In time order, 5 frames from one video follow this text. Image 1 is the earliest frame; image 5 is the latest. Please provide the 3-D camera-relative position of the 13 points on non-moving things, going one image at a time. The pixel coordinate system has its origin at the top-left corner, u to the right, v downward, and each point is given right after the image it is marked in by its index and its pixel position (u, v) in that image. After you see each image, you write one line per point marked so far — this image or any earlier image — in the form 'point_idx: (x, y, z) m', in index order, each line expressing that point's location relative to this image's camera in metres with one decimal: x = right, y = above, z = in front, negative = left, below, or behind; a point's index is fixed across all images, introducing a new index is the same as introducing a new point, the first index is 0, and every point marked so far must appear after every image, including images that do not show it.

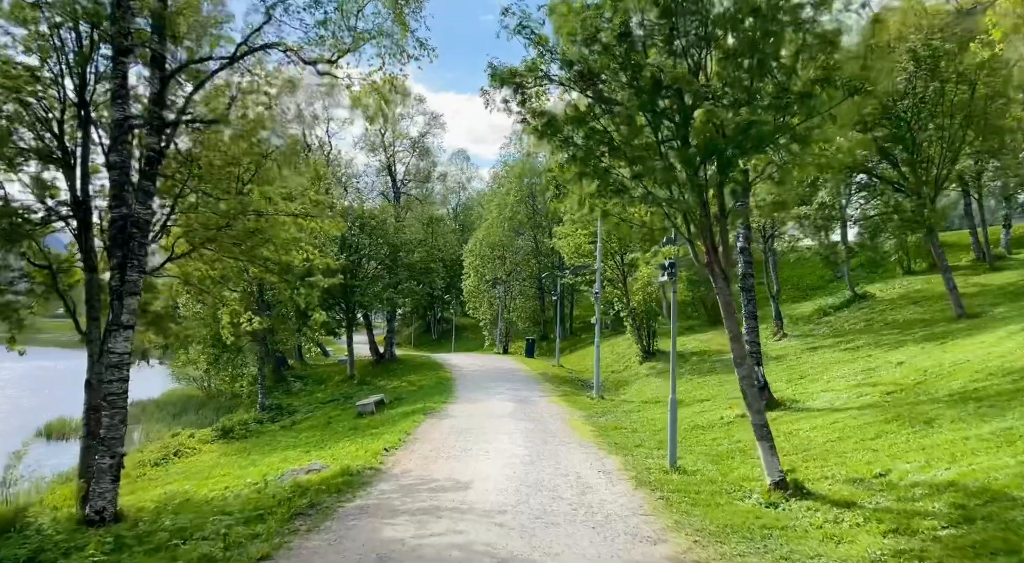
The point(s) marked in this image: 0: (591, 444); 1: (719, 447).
0: (+1.6, -3.3, +14.7) m
1: (+3.8, -3.0, +13.3) m
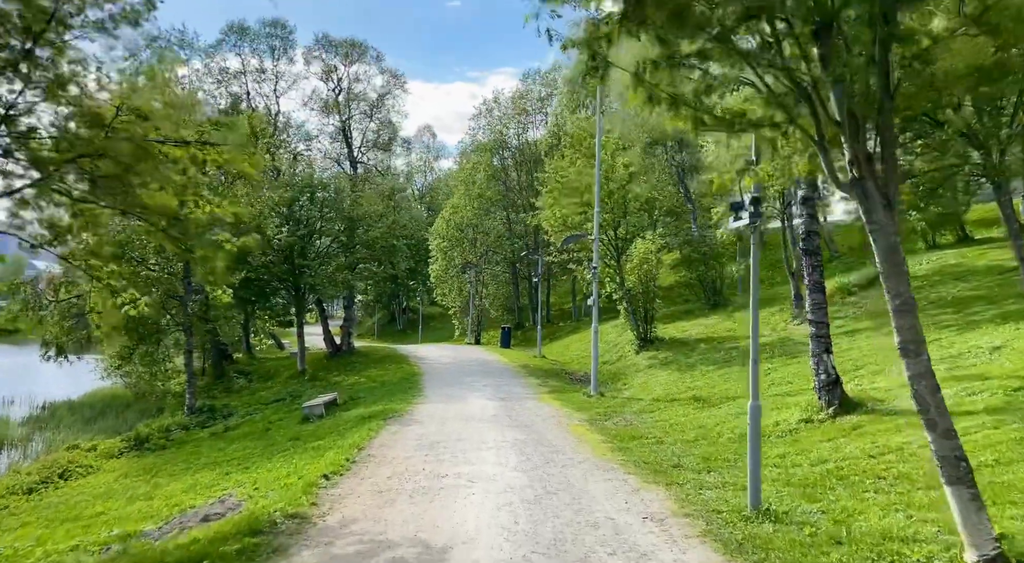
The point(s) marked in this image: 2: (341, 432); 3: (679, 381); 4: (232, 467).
0: (+1.5, -2.7, +10.7) m
1: (+3.7, -2.4, +9.4) m
2: (-3.8, -3.3, +16.1) m
3: (+4.4, -2.7, +19.2) m
4: (-5.5, -3.6, +14.2) m
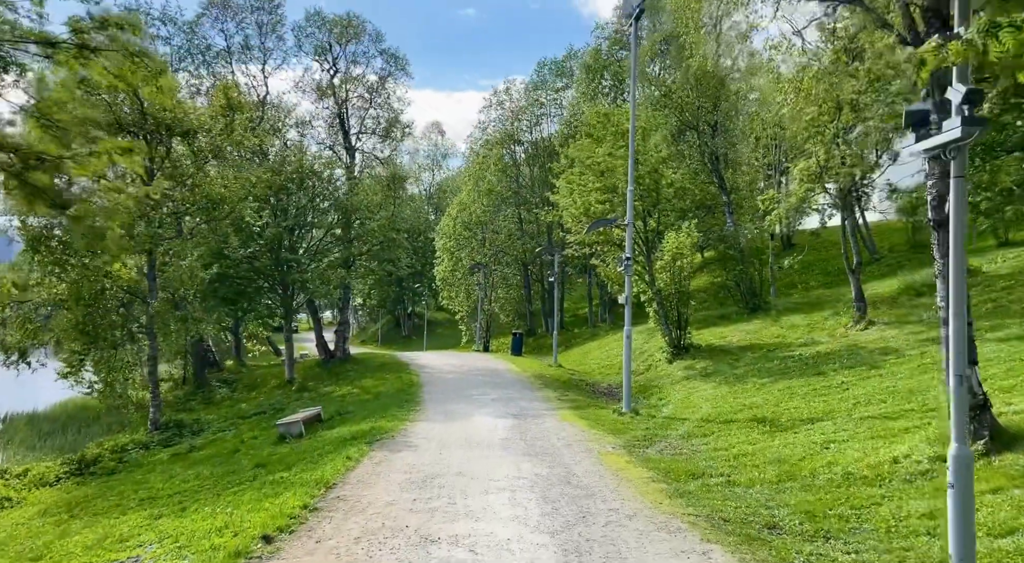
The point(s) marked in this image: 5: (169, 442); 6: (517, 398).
0: (+1.7, -2.5, +7.5) m
1: (+3.9, -2.2, +6.1) m
2: (-3.5, -3.1, +12.9) m
3: (+4.8, -2.5, +15.9) m
4: (-5.2, -3.4, +11.0) m
5: (-9.0, -4.2, +19.0) m
6: (+0.1, -3.0, +18.9) m
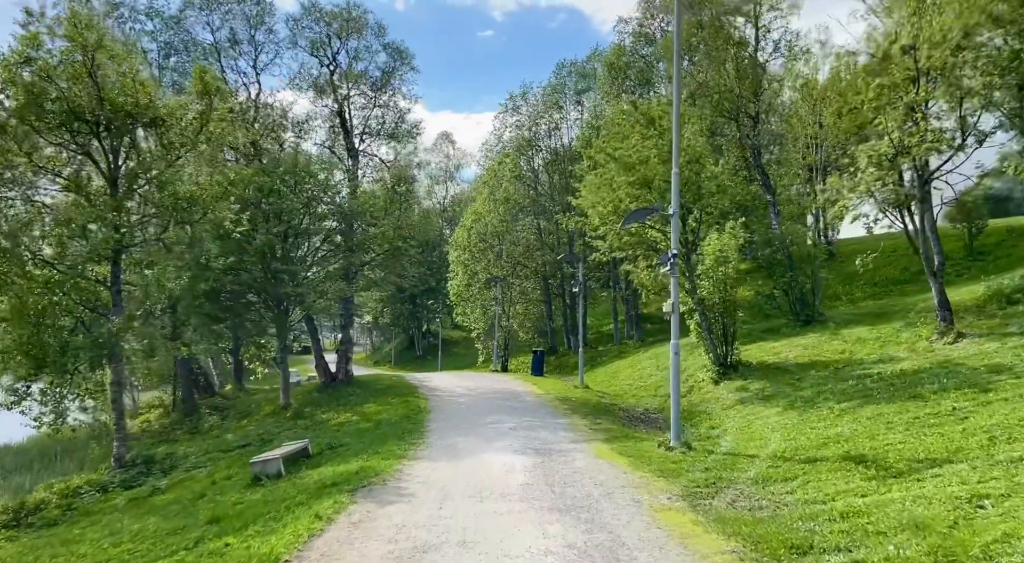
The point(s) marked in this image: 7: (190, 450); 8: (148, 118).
0: (+1.9, -2.3, +4.5) m
1: (+4.1, -2.0, +3.1) m
2: (-3.2, -3.2, +10.0) m
3: (+5.2, -2.6, +12.9) m
4: (-4.9, -3.4, +8.1) m
5: (-8.5, -4.5, +16.3) m
6: (+0.6, -3.2, +15.9) m
7: (-8.8, -4.6, +19.9) m
8: (-8.6, +3.9, +17.1) m
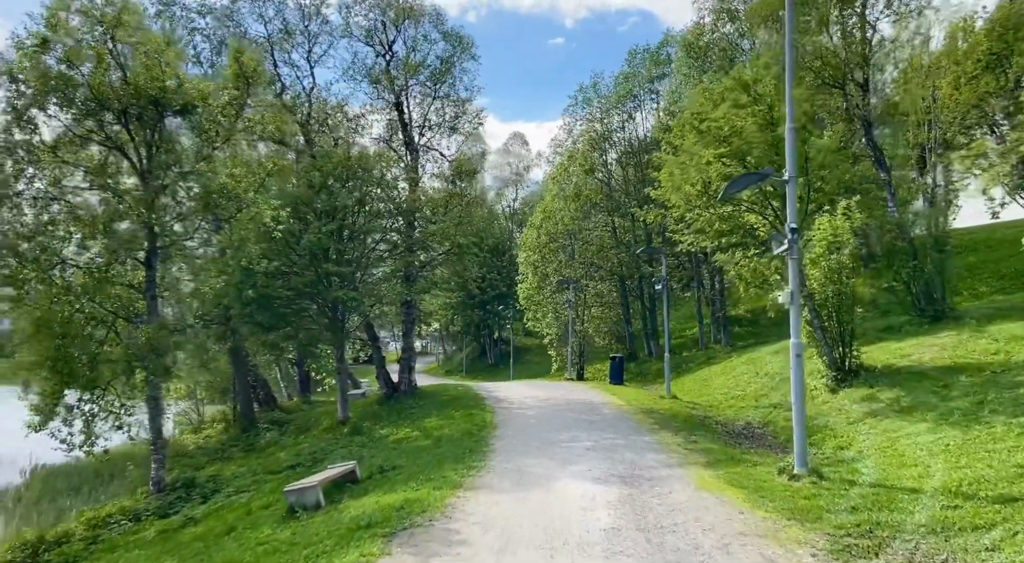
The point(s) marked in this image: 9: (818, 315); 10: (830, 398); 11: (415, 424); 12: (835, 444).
0: (+2.1, -2.0, +1.8) m
1: (+4.1, -1.6, +0.2) m
2: (-2.3, -3.1, +7.9) m
3: (+6.3, -2.3, +9.8) m
4: (-4.2, -3.3, +6.2) m
5: (-6.9, -4.6, +14.6) m
6: (+2.1, -3.1, +13.4) m
7: (-6.9, -4.7, +18.2) m
8: (-7.2, +3.8, +15.5) m
9: (+7.1, -0.8, +16.8) m
10: (+7.0, -2.6, +16.1) m
11: (-2.7, -3.9, +19.9) m
12: (+5.5, -2.8, +12.4) m
